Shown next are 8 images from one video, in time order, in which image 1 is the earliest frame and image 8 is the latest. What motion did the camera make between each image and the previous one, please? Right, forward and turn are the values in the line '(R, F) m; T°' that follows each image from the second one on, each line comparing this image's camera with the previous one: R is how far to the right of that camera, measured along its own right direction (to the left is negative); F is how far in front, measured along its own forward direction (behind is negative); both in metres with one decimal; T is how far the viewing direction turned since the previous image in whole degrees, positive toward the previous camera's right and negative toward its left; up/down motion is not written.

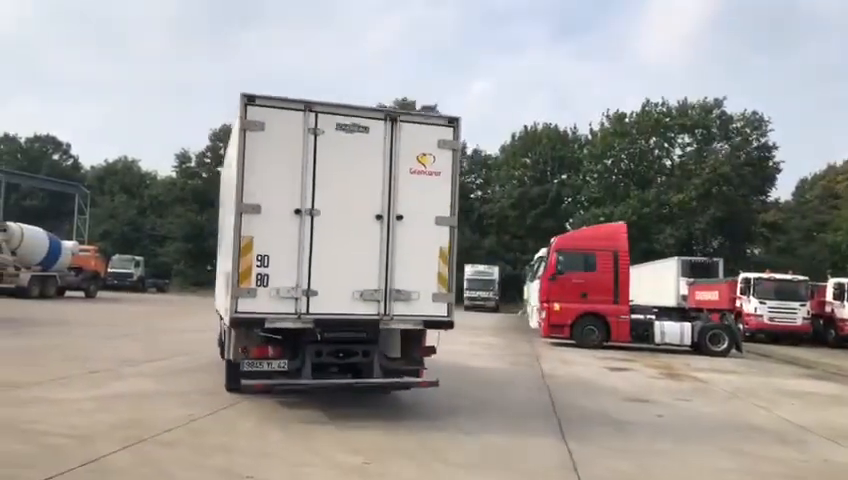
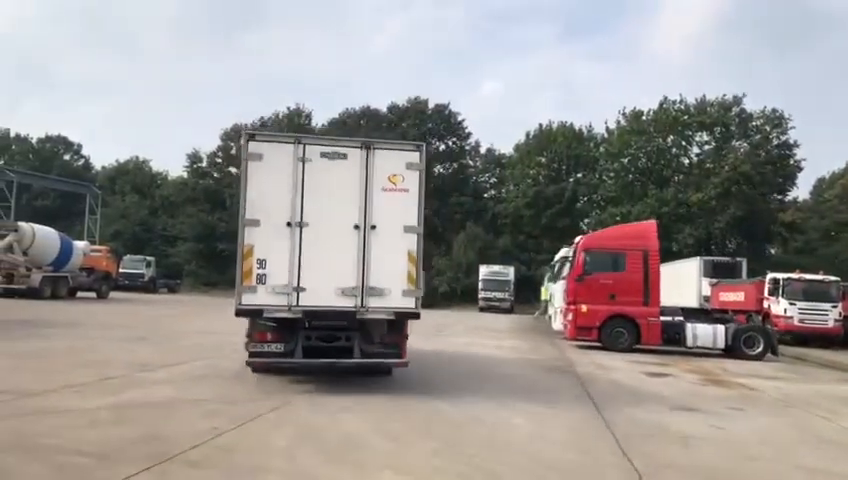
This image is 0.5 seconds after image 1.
(-0.4, +0.7) m; -1°
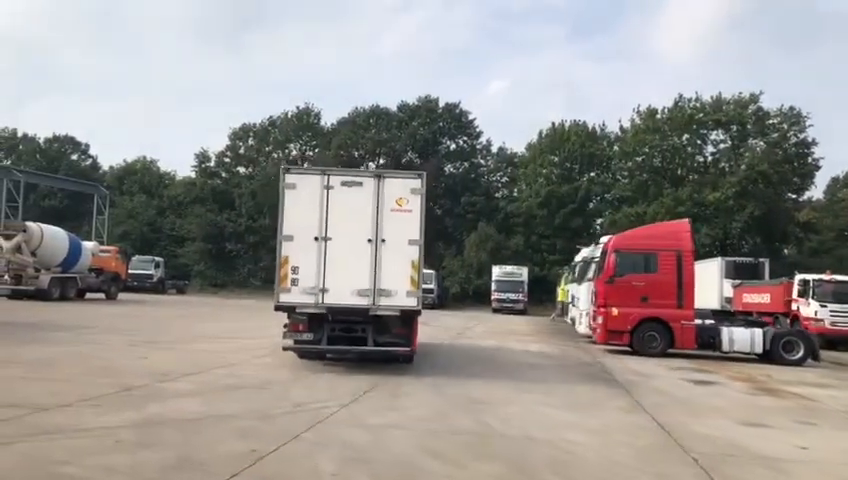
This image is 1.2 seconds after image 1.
(-0.5, +0.8) m; 0°
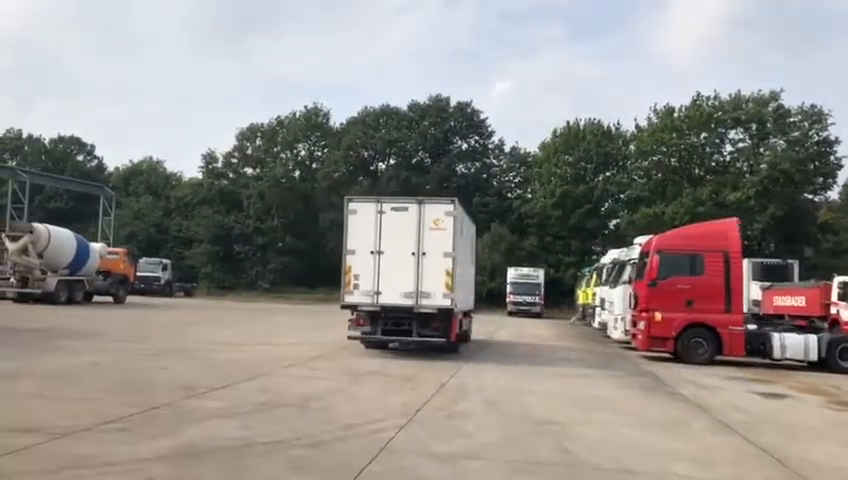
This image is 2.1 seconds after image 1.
(-0.8, +1.2) m; 0°
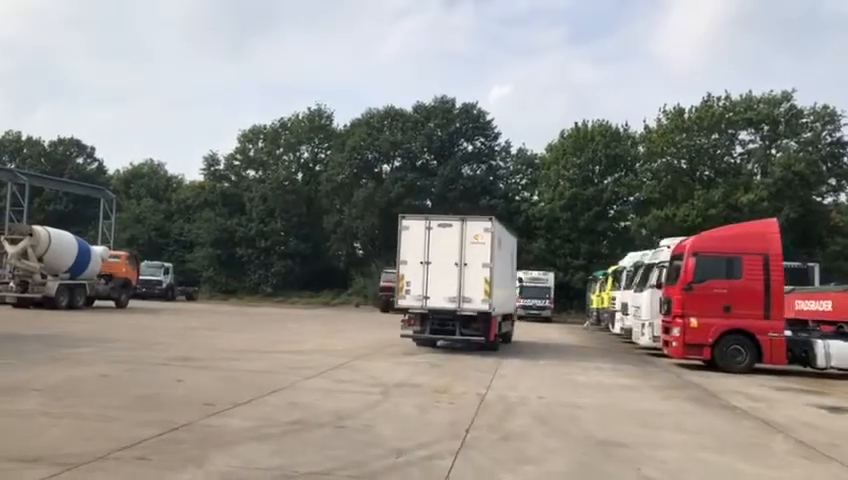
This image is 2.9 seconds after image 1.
(-0.6, +1.0) m; 0°
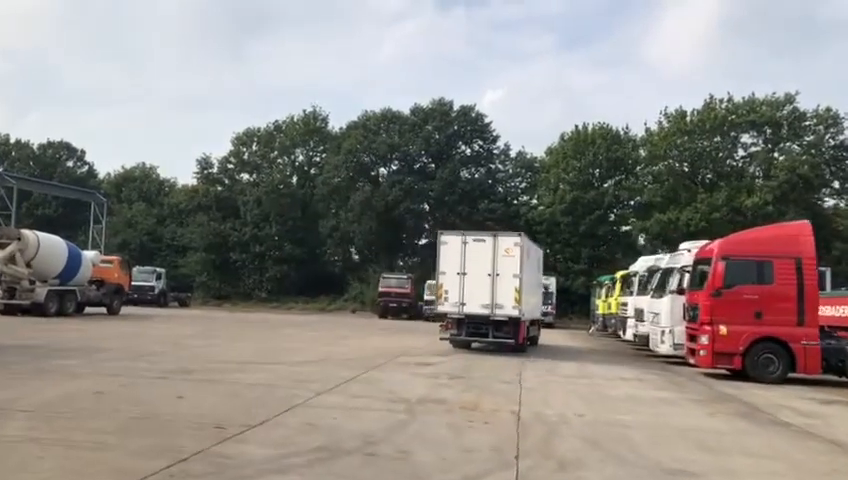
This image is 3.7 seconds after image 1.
(-0.5, +1.0) m; +1°
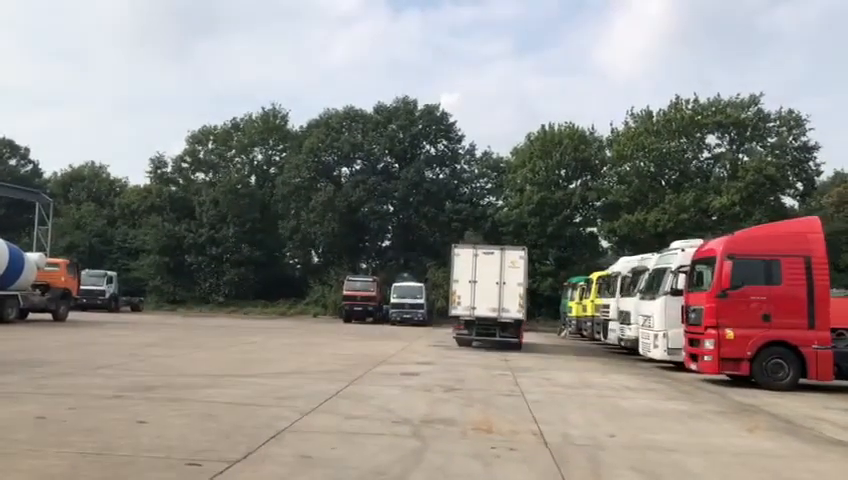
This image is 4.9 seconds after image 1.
(-0.7, +1.5) m; +4°
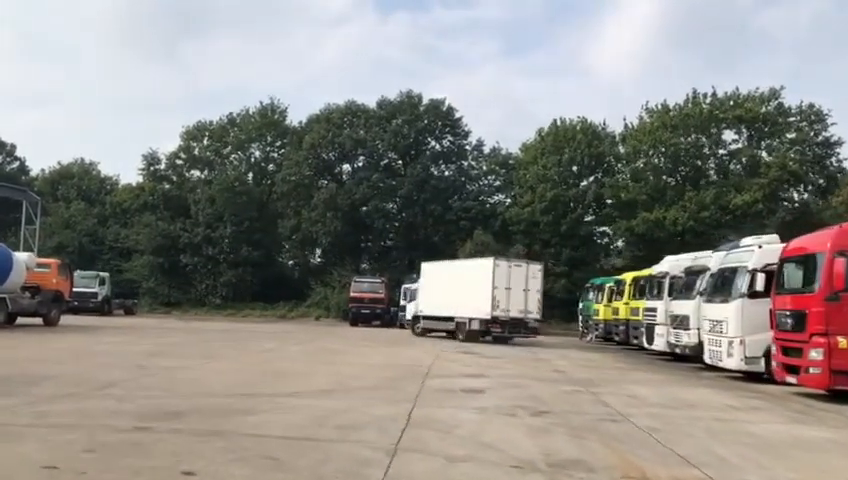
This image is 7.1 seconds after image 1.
(-1.5, +2.3) m; +1°
